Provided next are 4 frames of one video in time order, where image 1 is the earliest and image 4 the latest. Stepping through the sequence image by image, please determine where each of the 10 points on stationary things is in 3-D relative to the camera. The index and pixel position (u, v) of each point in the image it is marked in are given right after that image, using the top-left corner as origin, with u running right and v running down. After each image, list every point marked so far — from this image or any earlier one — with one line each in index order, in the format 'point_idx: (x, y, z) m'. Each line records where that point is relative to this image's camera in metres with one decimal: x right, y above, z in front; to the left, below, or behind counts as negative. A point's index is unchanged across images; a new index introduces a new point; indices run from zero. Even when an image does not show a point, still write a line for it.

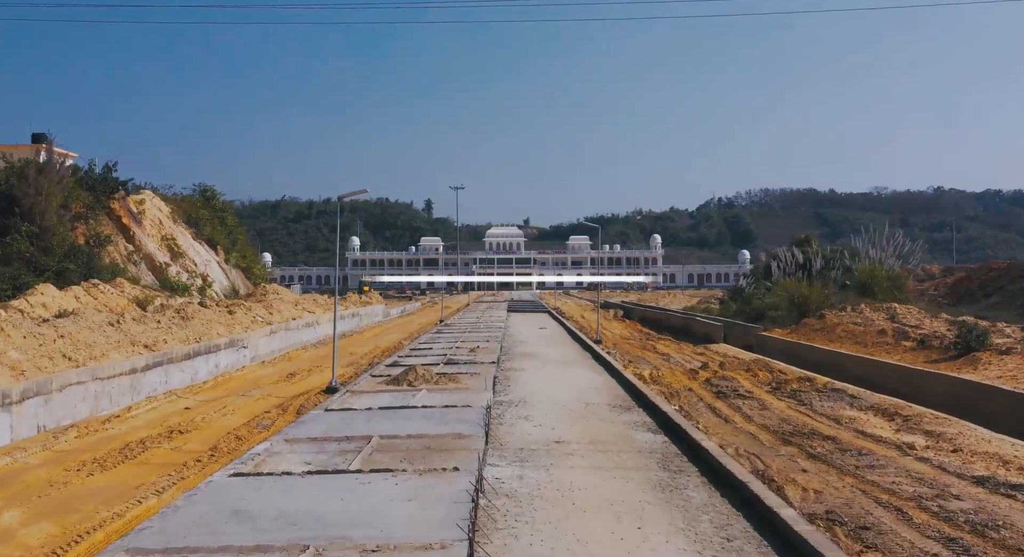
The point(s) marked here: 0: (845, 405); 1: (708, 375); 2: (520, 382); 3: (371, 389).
0: (+6.6, -2.5, +13.1) m
1: (+4.8, -2.3, +16.0) m
2: (+0.2, -2.4, +15.3) m
3: (-2.9, -2.3, +13.9) m
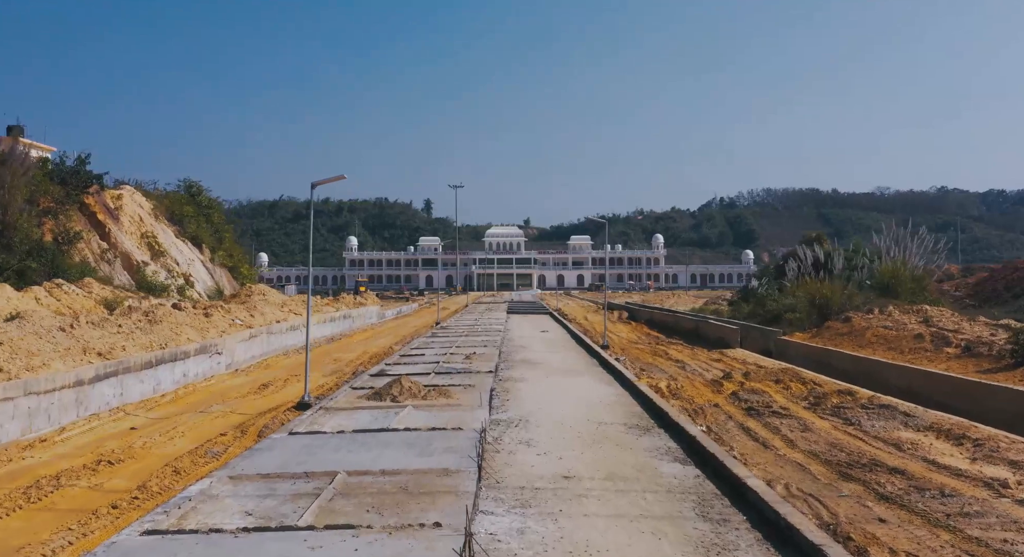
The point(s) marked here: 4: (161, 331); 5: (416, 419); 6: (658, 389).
0: (+6.6, -2.5, +11.2) m
1: (+4.7, -2.3, +14.2) m
2: (+0.2, -2.4, +13.4) m
3: (-3.0, -2.3, +12.0) m
4: (-9.7, -1.5, +18.3) m
5: (-1.6, -2.3, +10.8) m
6: (+3.1, -2.3, +14.1) m
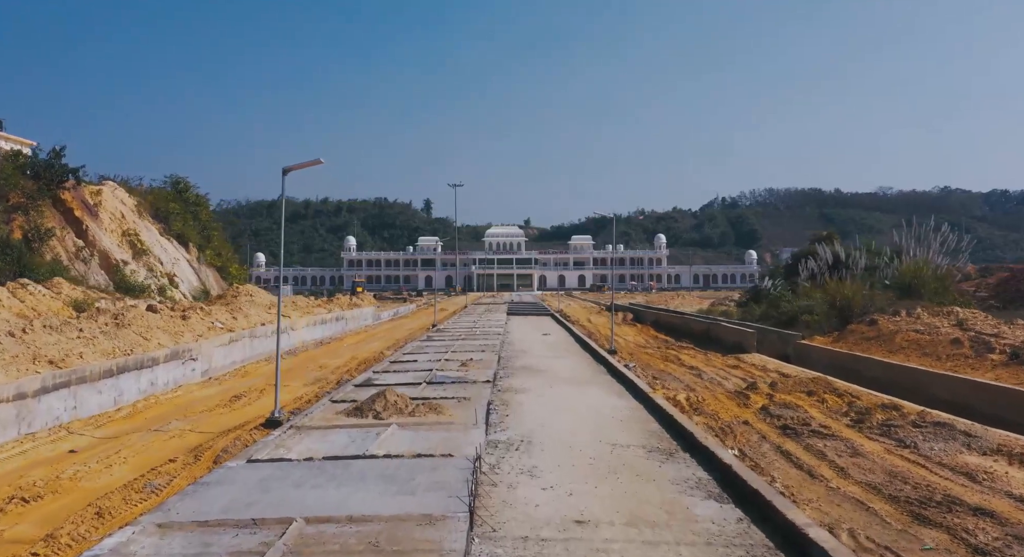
0: (+6.6, -2.5, +9.6) m
1: (+4.8, -2.3, +12.6) m
2: (+0.2, -2.4, +11.9) m
3: (-3.0, -2.3, +10.4) m
4: (-9.7, -1.5, +16.7) m
5: (-1.6, -2.3, +9.2) m
6: (+3.1, -2.3, +12.5) m
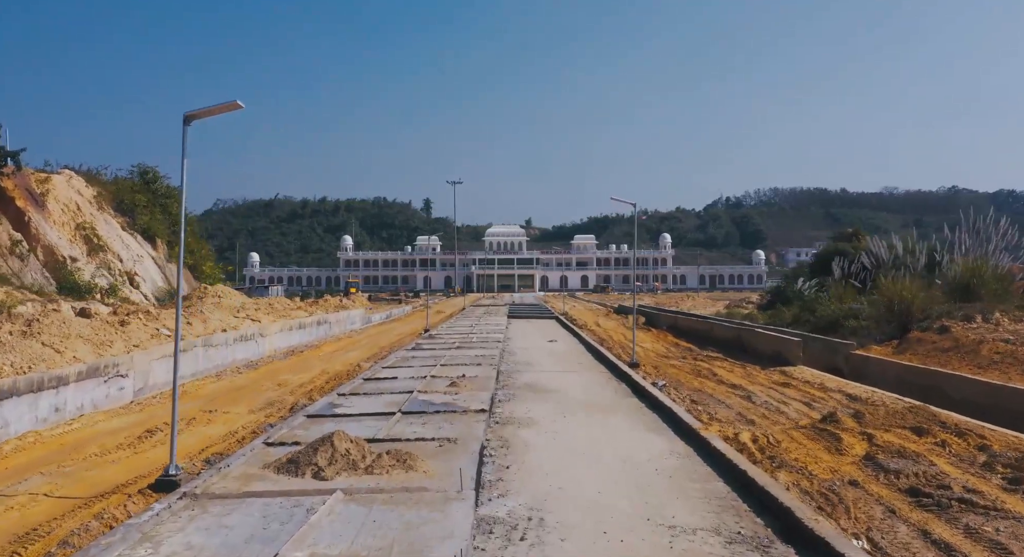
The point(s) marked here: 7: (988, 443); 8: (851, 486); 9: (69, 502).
0: (+6.6, -2.4, +6.2) m
1: (+4.8, -2.3, +9.2) m
2: (+0.2, -2.3, +8.5) m
3: (-2.9, -2.3, +7.1) m
4: (-9.7, -1.4, +13.3) m
5: (-1.5, -2.2, +5.8) m
6: (+3.2, -2.3, +9.2) m
7: (+6.5, -2.2, +9.0) m
8: (+3.8, -2.3, +7.5) m
9: (-4.8, -2.4, +7.2) m
